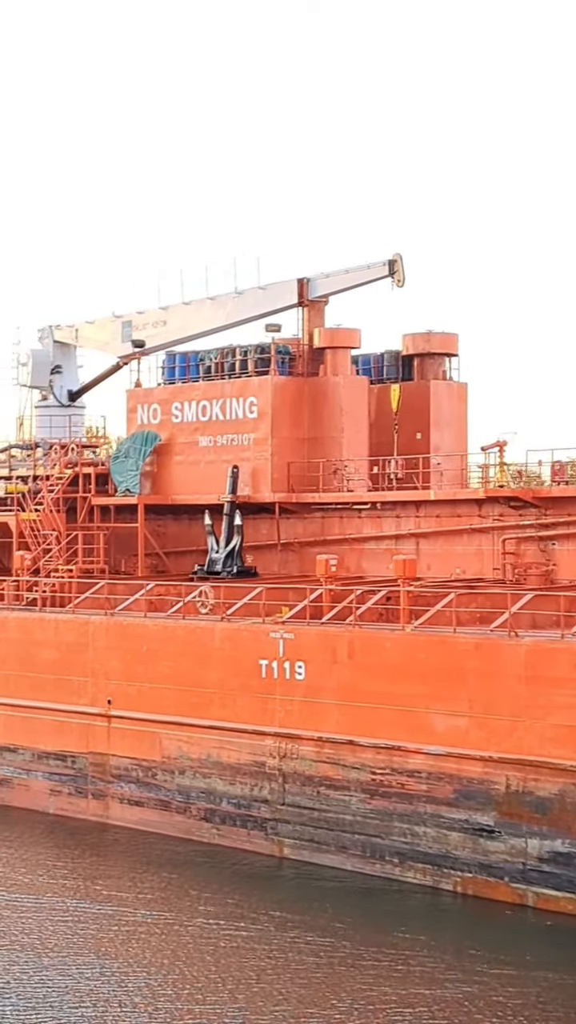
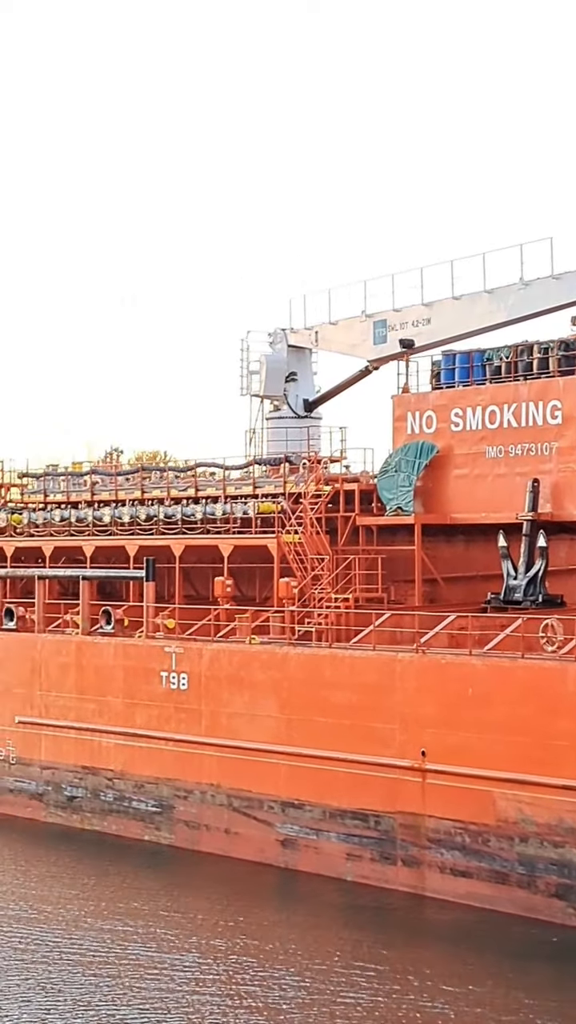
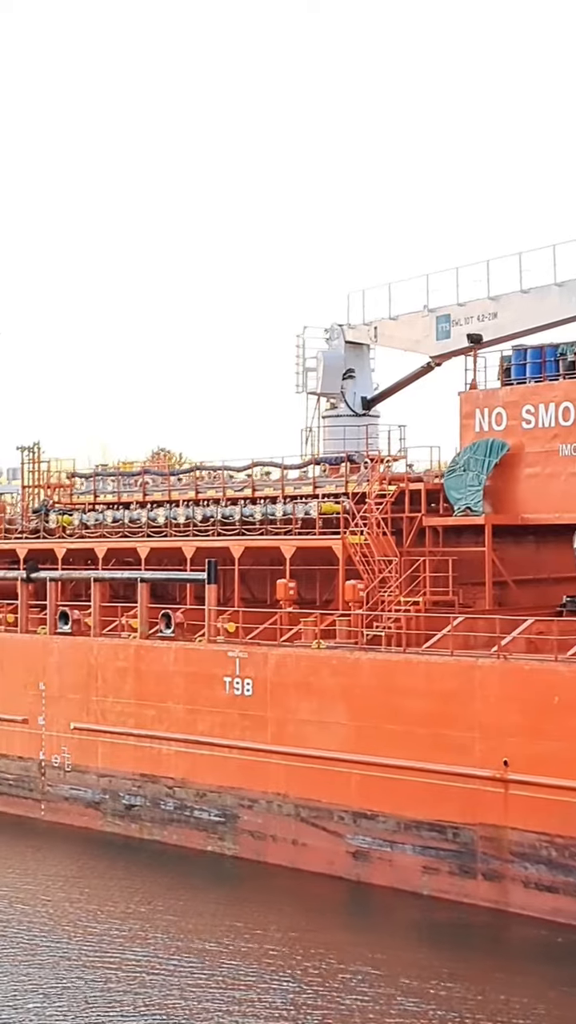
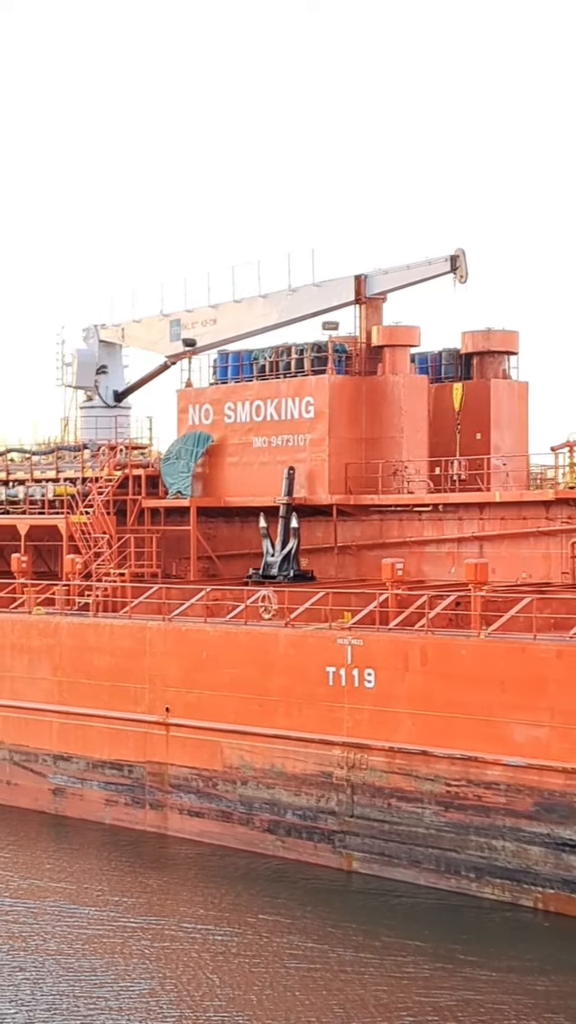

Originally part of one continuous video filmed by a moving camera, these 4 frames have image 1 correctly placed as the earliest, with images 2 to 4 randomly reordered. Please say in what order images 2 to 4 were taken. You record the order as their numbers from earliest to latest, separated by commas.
4, 2, 3
